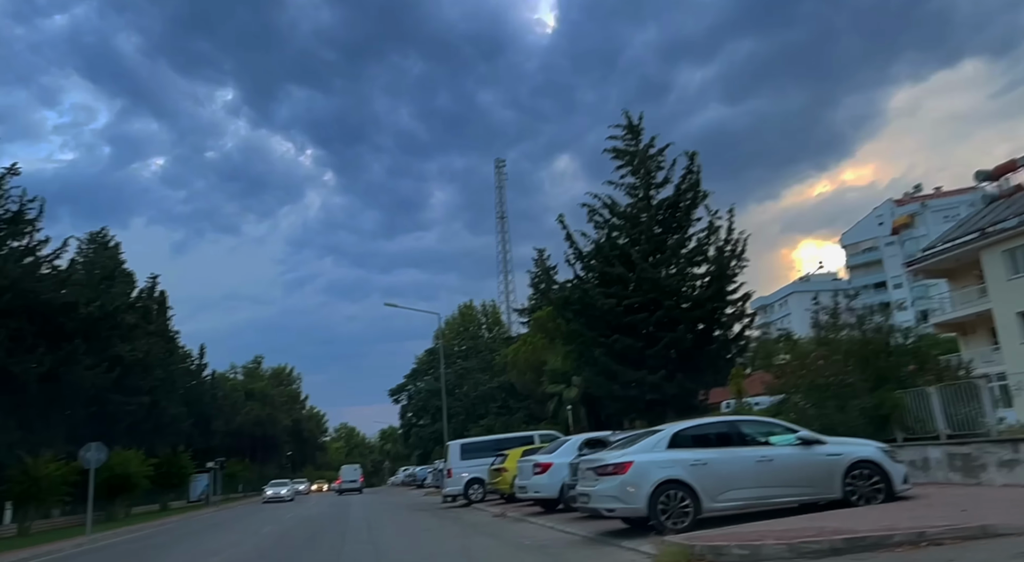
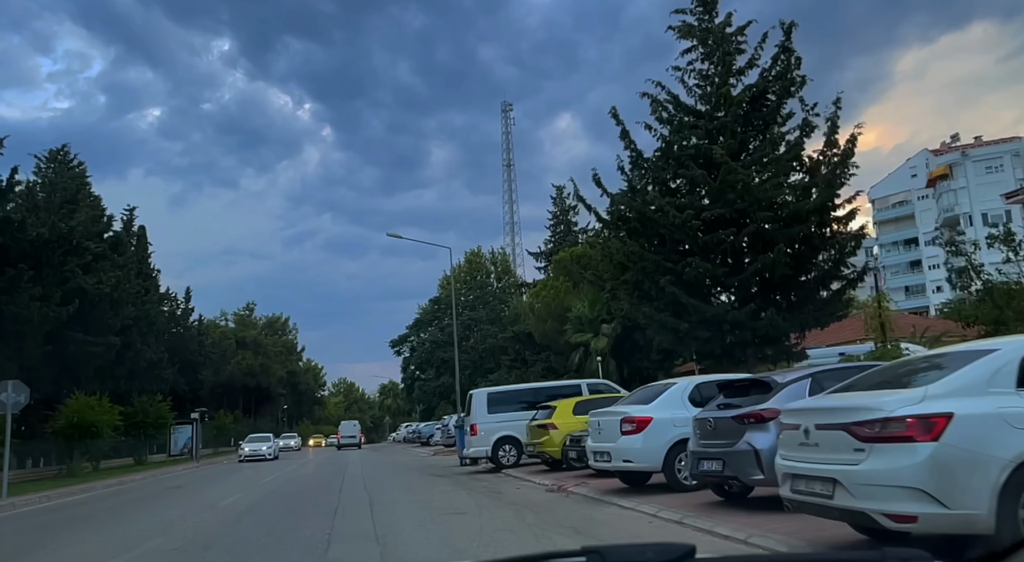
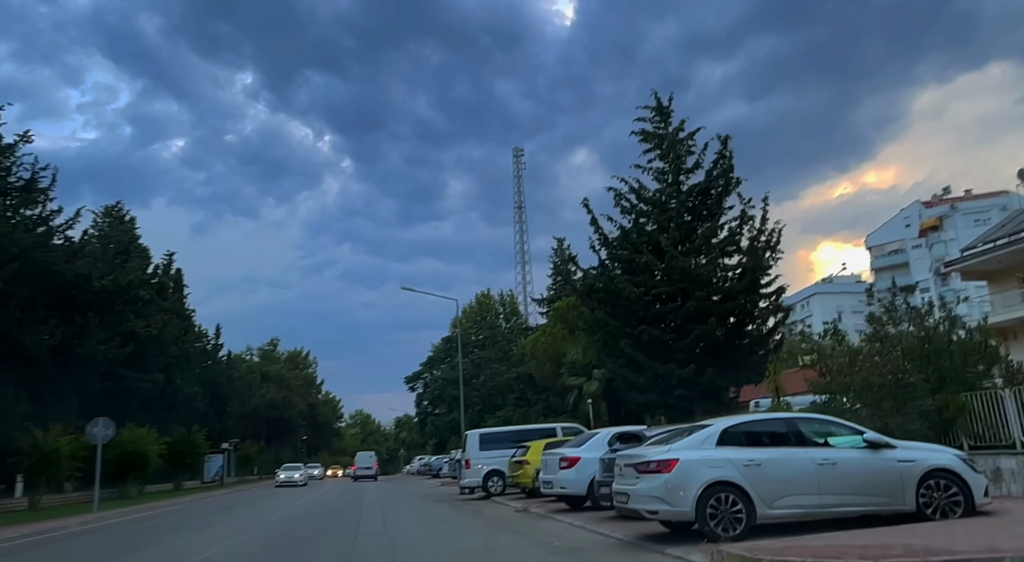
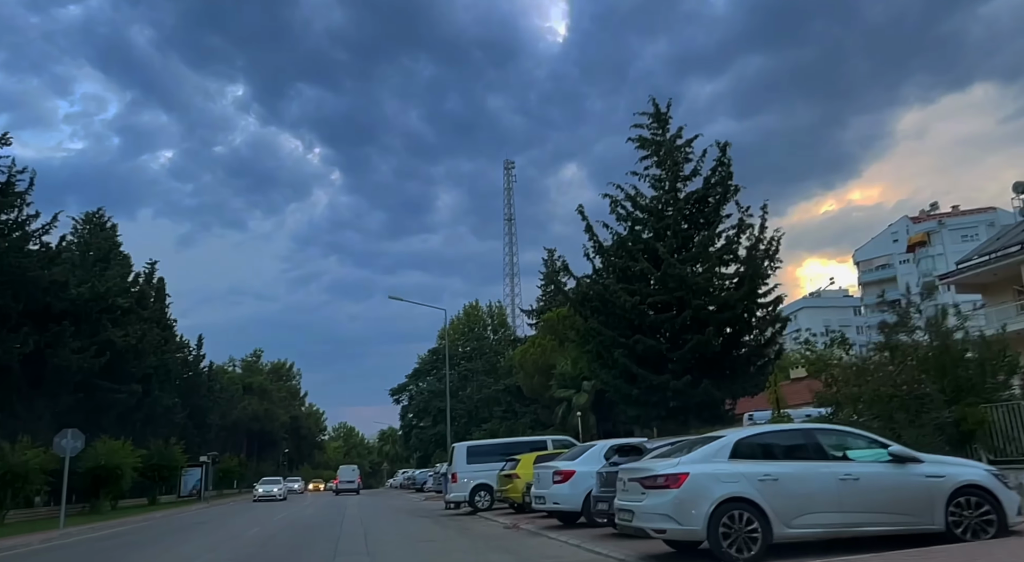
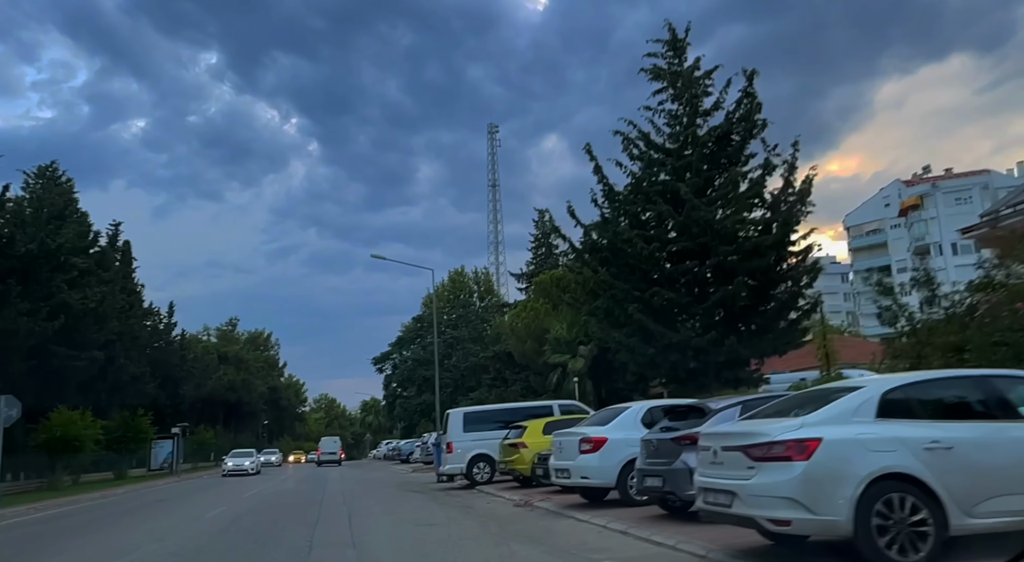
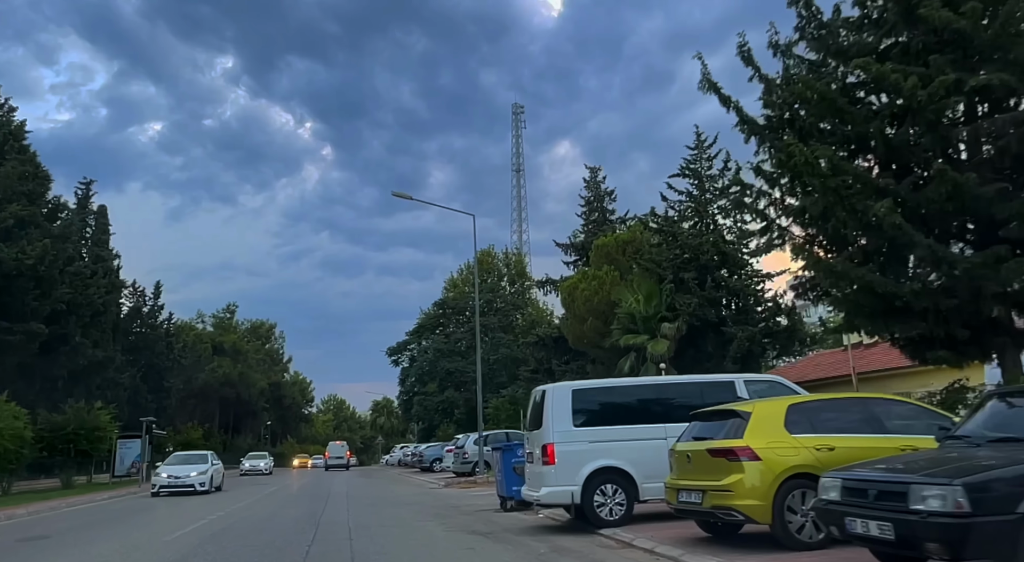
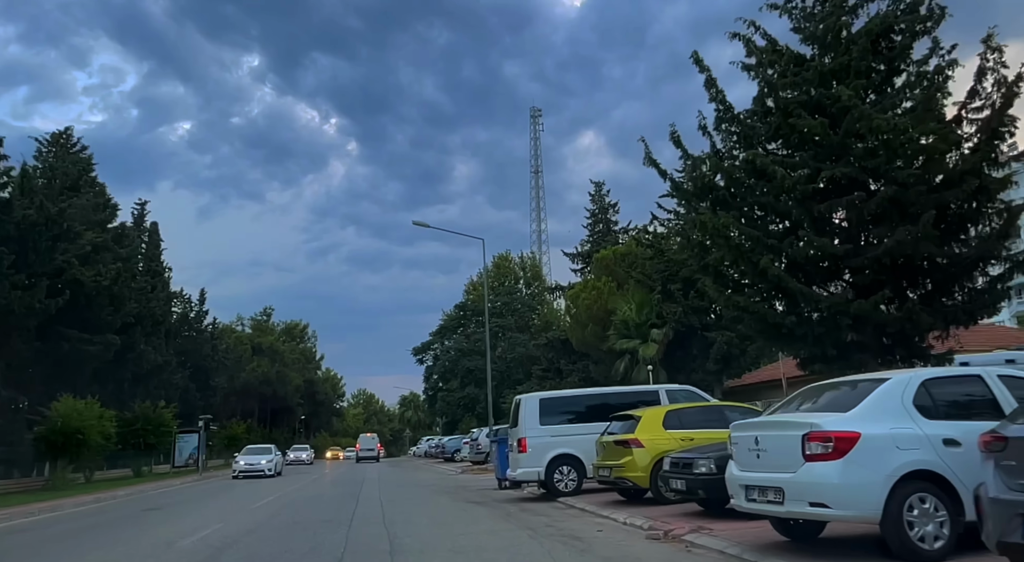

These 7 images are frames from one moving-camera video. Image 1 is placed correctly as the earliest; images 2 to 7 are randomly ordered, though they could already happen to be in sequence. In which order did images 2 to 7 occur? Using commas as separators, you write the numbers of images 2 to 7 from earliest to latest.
3, 4, 5, 2, 7, 6
